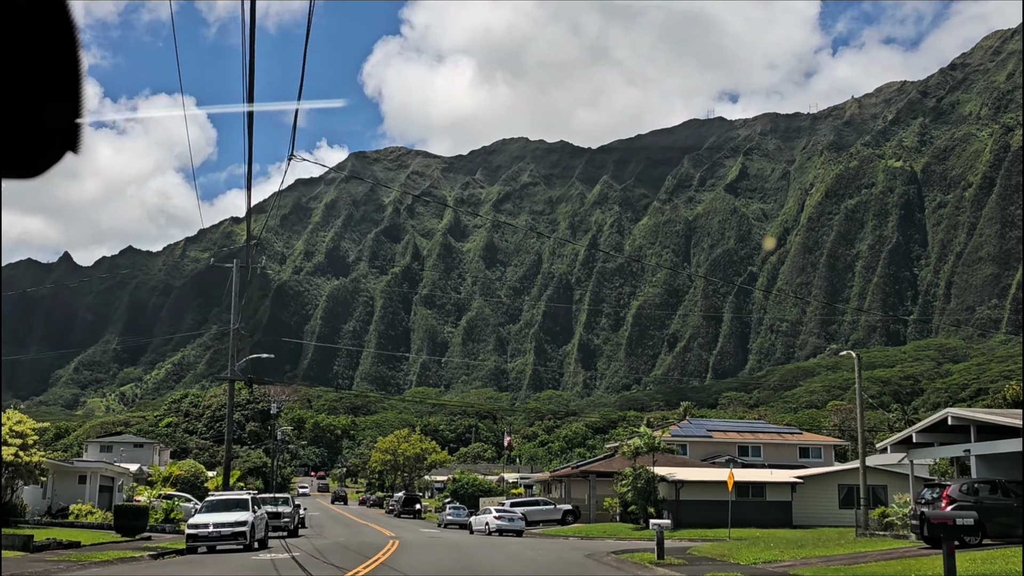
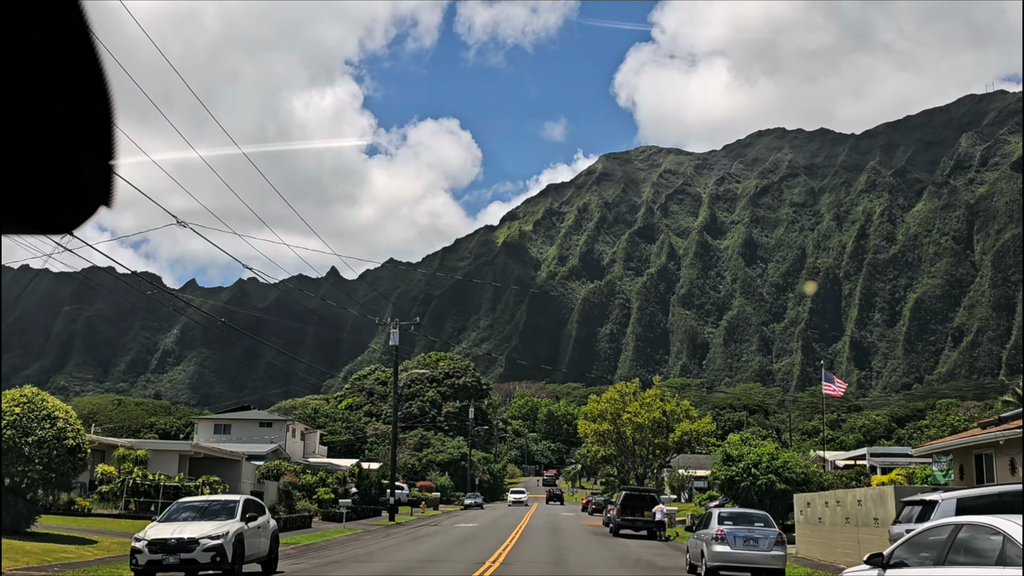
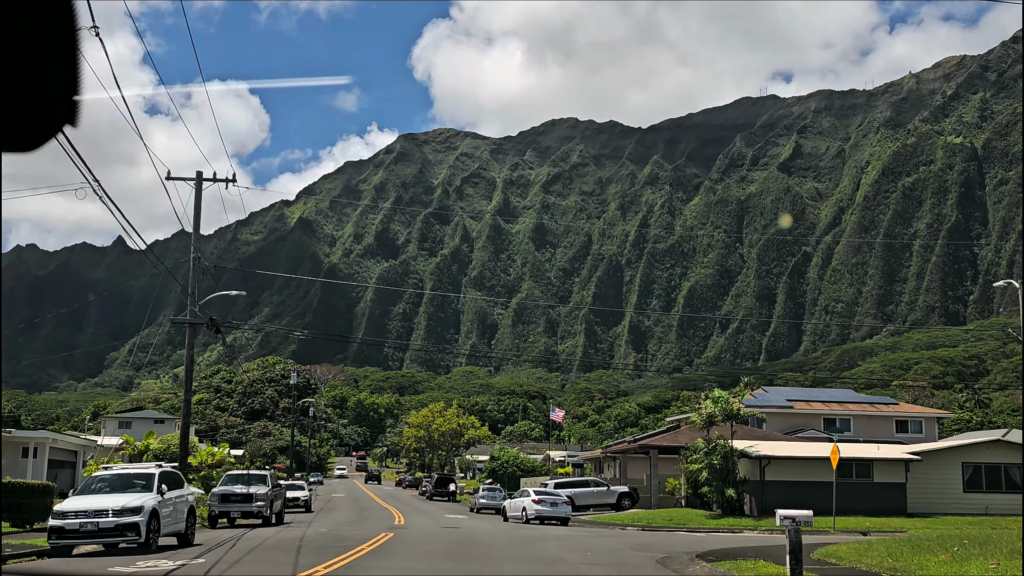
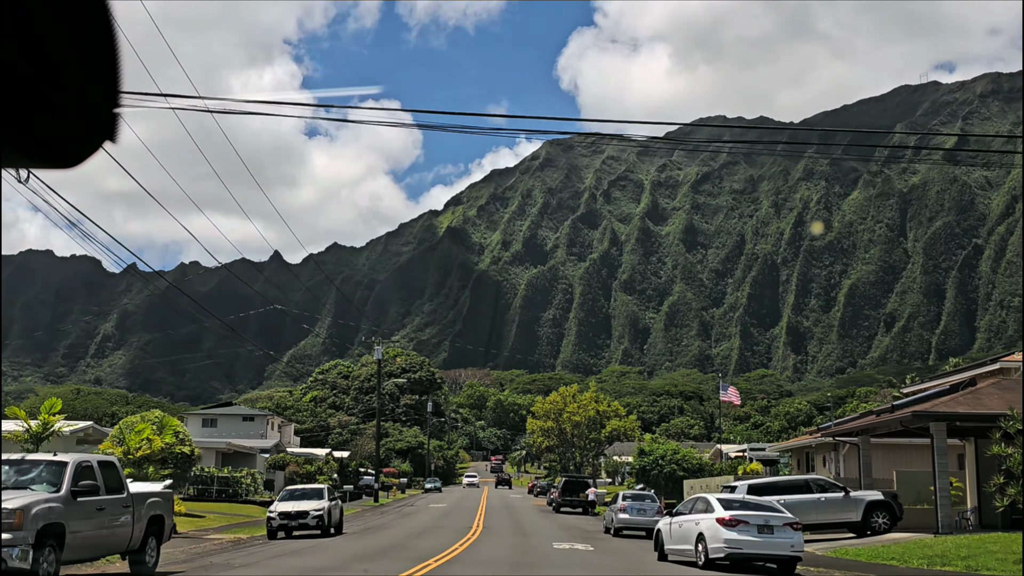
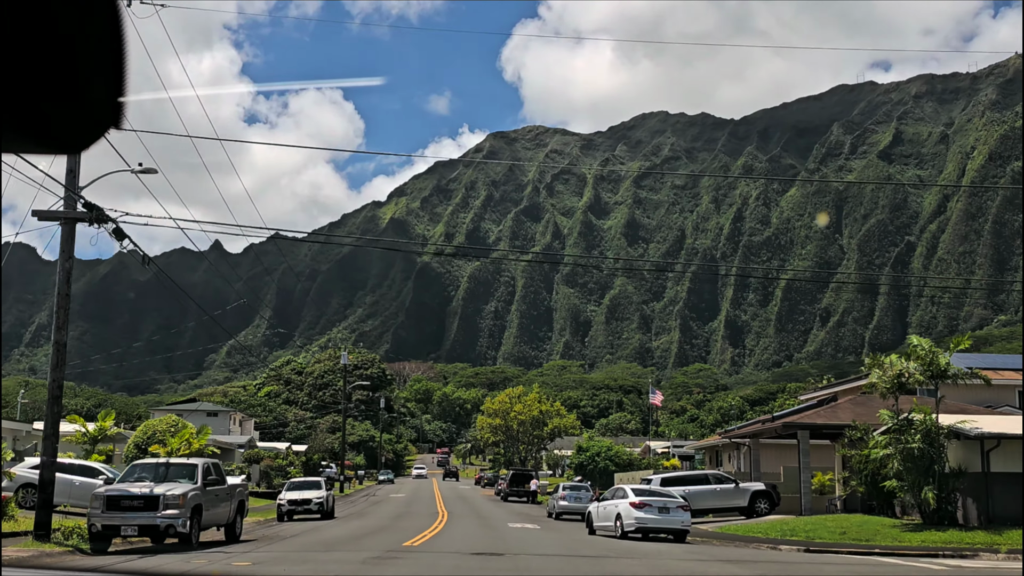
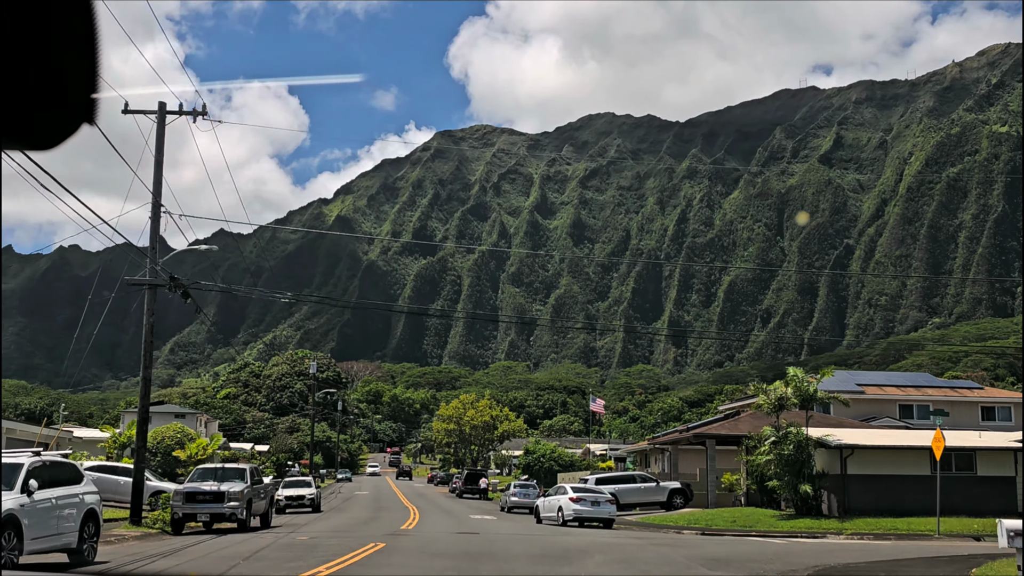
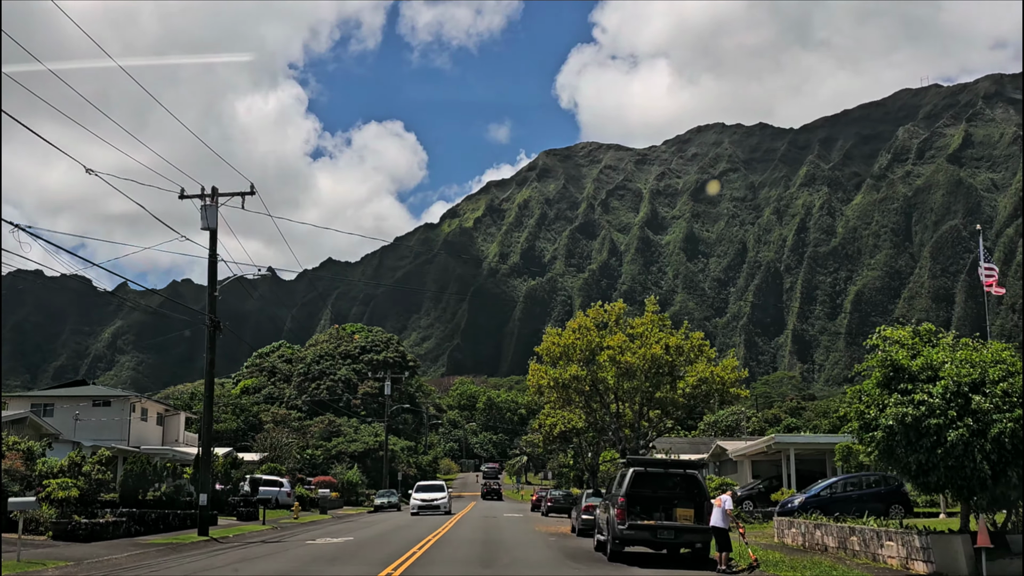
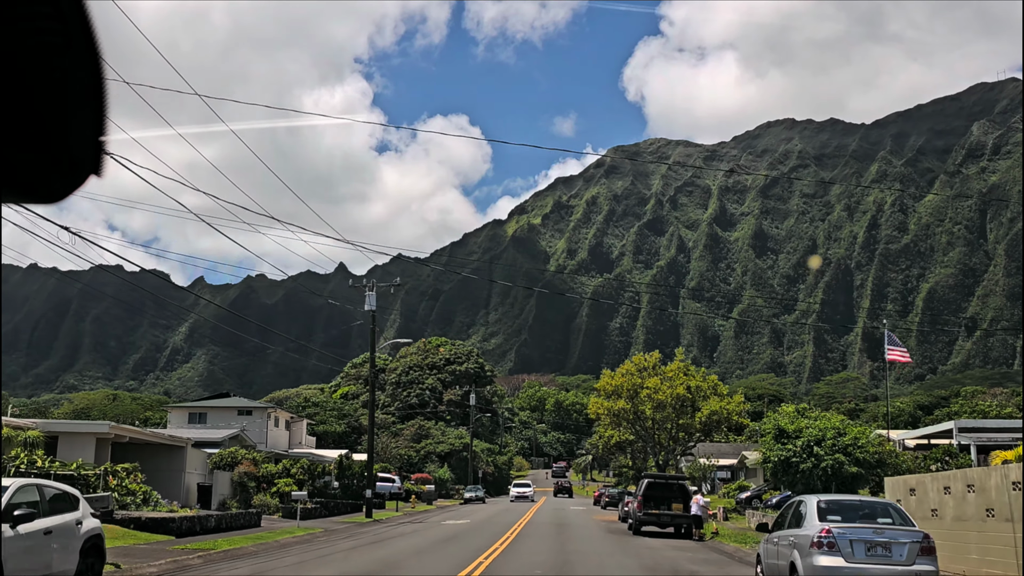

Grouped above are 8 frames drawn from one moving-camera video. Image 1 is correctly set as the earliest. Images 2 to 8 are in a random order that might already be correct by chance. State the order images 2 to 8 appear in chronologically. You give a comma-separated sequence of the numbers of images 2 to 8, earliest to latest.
3, 6, 5, 4, 2, 8, 7
